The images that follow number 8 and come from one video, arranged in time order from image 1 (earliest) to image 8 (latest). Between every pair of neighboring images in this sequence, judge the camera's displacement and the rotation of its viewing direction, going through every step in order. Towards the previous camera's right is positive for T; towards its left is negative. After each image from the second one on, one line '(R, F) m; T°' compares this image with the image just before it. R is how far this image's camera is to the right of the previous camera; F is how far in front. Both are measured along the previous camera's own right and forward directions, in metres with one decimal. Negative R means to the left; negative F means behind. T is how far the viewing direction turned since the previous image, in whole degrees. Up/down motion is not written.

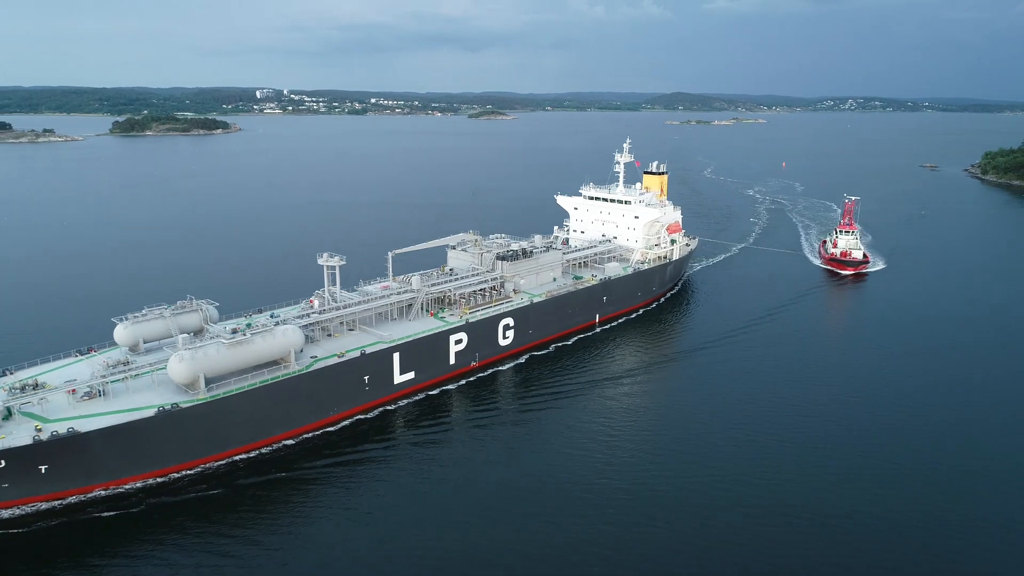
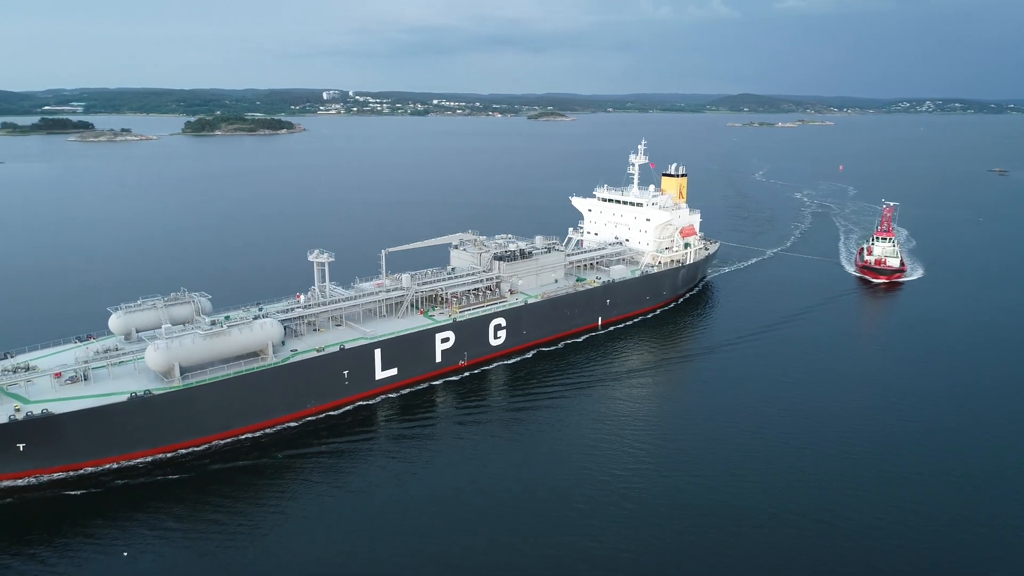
(+1.9, +0.1) m; -5°
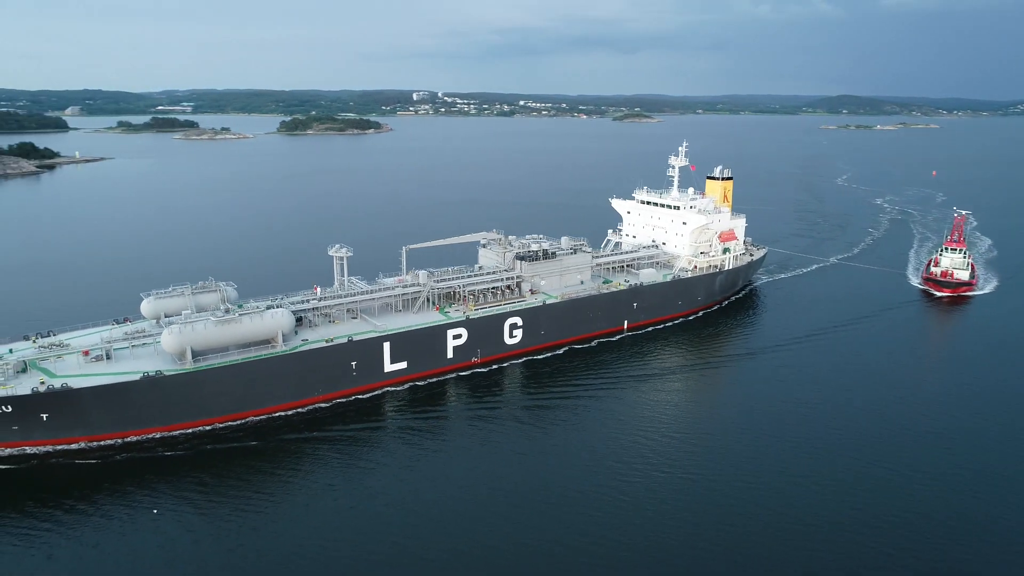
(+1.9, 0.0) m; -7°
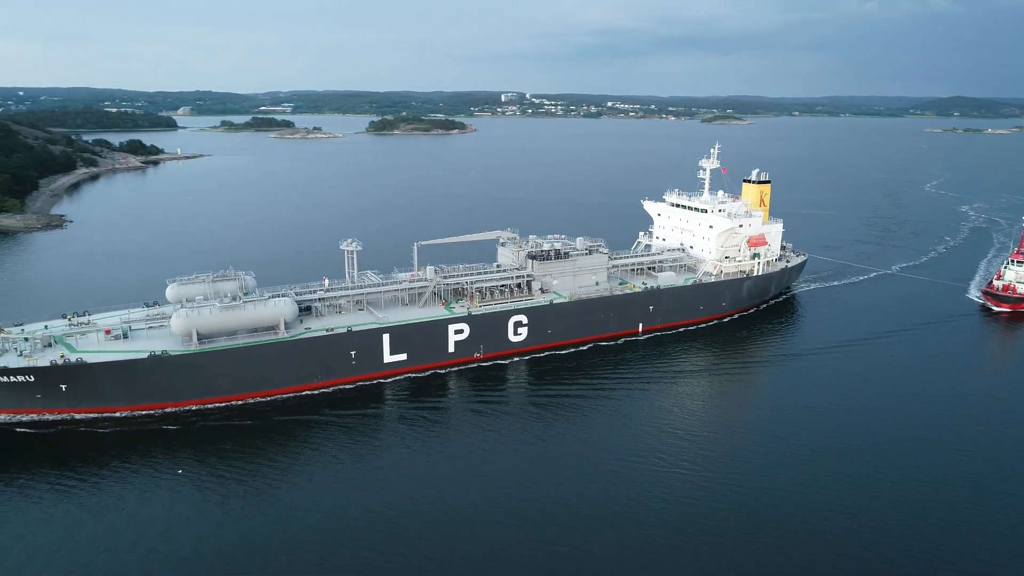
(+2.3, -0.1) m; -7°
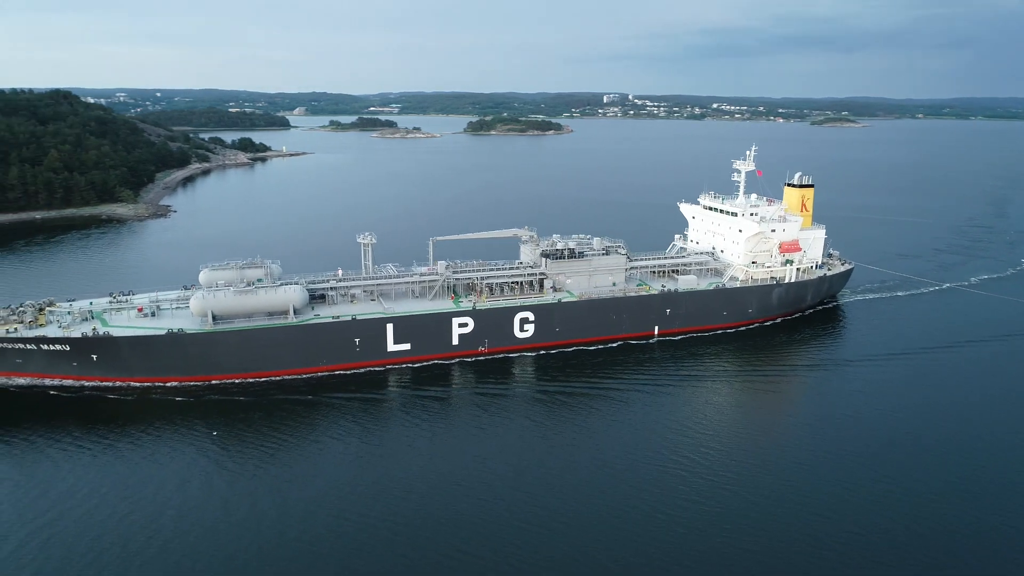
(+2.7, -0.2) m; -8°
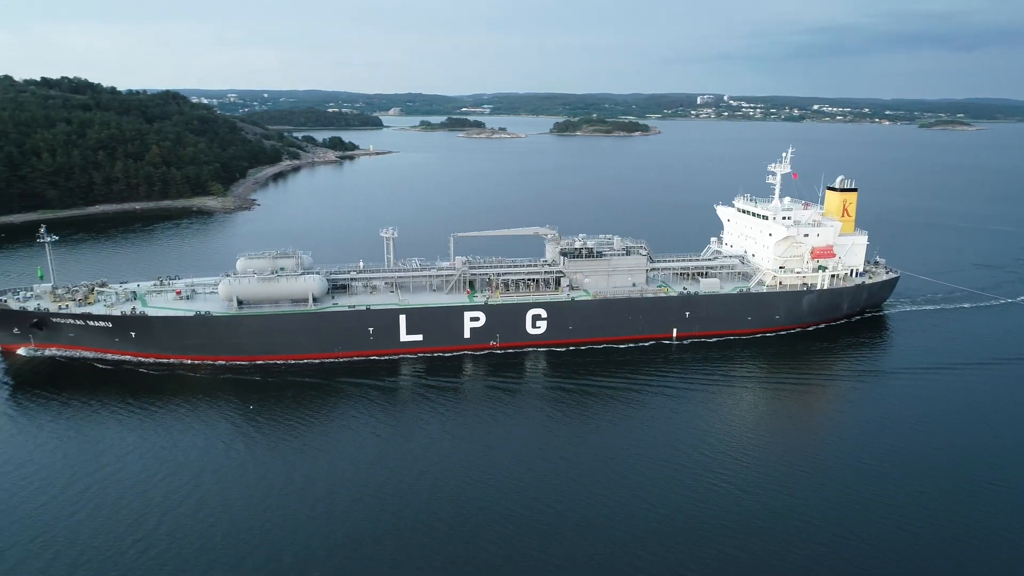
(+2.2, -0.3) m; -7°
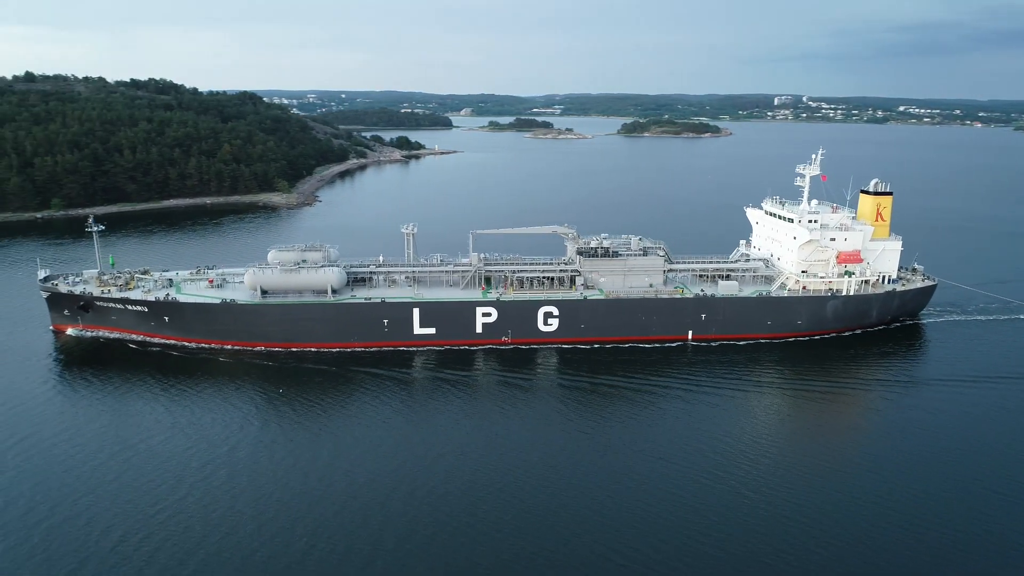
(+1.7, -0.3) m; -6°
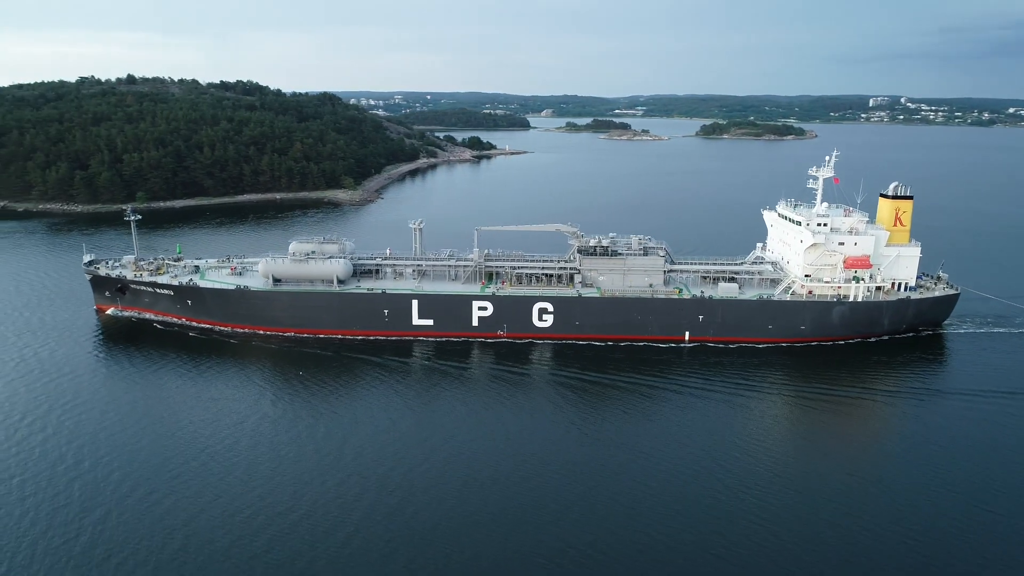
(+2.6, -0.4) m; -7°
